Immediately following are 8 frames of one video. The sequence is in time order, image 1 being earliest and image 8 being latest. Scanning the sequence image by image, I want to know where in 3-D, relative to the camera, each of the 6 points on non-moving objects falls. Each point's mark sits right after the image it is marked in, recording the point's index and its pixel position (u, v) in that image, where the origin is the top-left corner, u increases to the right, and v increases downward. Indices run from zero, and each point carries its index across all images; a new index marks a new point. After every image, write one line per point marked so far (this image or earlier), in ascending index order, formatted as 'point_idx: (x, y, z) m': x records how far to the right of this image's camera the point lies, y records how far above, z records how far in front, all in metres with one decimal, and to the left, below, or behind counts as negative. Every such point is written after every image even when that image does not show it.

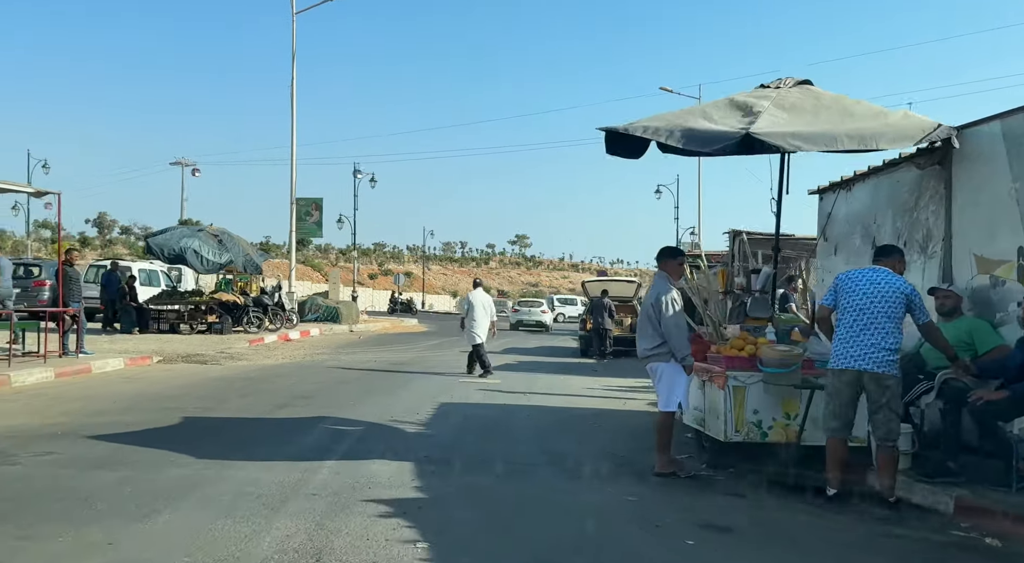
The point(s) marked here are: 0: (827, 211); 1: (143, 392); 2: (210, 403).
0: (+4.0, +0.9, +13.3) m
1: (-5.2, -1.6, +15.3) m
2: (-3.8, -1.5, +13.7) m
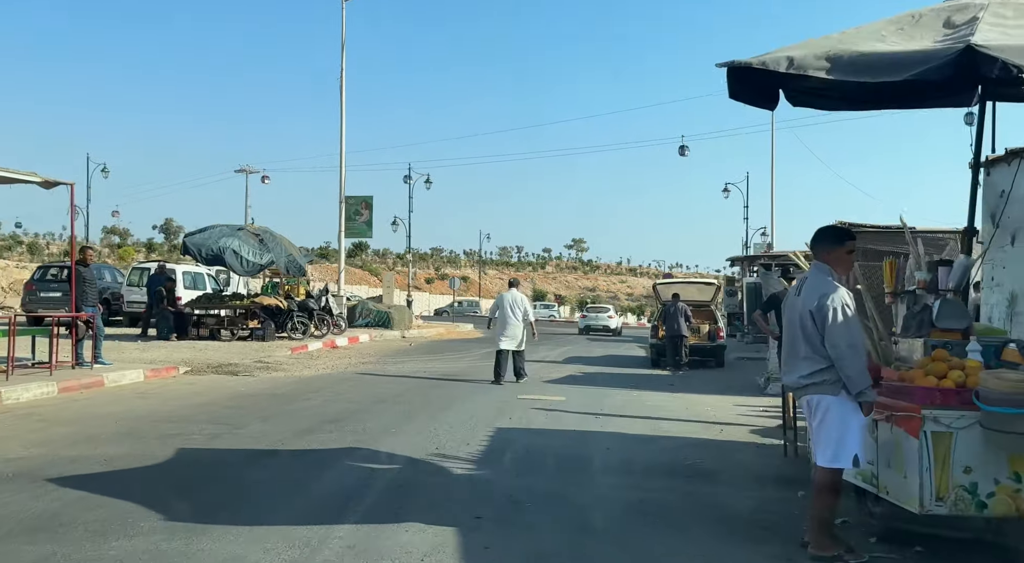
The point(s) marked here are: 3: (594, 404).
0: (+4.7, +0.9, +10.7) m
1: (-4.3, -1.6, +13.1) m
2: (-3.0, -1.5, +11.5) m
3: (+1.1, -1.8, +15.3) m
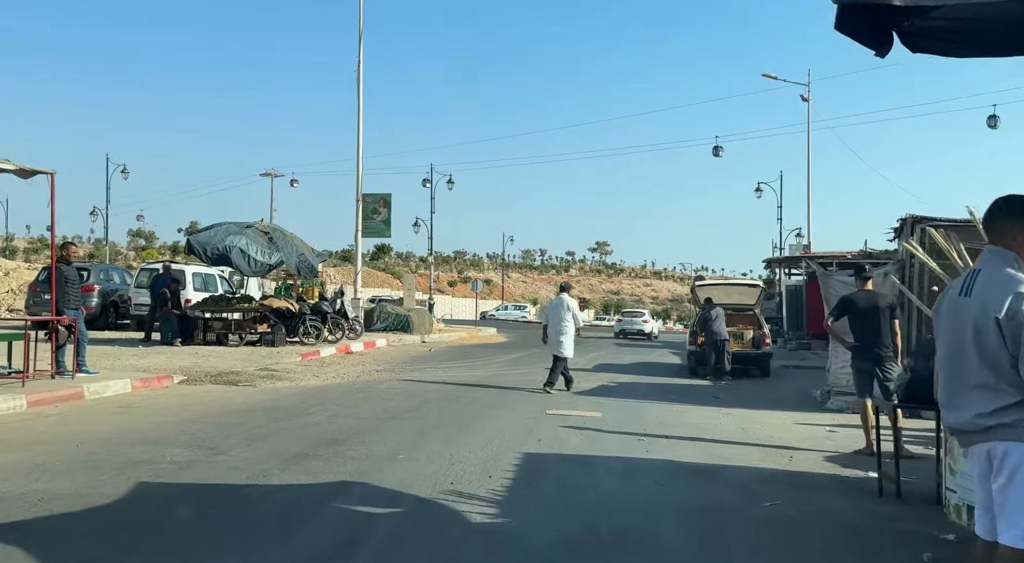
0: (+5.0, +0.9, +8.8) m
1: (-4.0, -1.6, +11.4) m
2: (-2.8, -1.5, +9.7) m
3: (+1.5, -1.8, +13.5) m
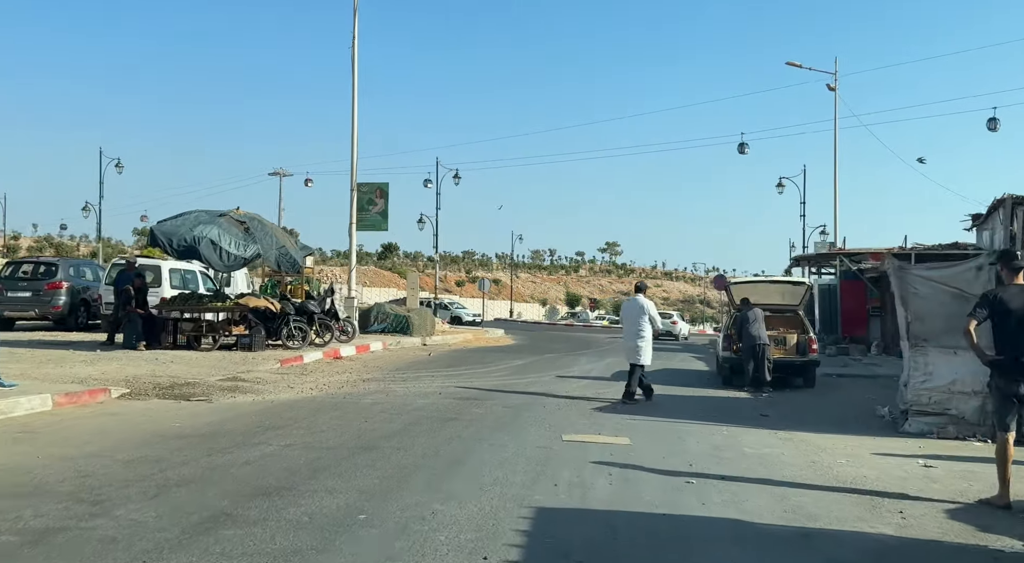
0: (+5.0, +1.0, +5.9) m
1: (-4.0, -1.5, +8.6) m
2: (-2.7, -1.4, +6.9) m
3: (+1.6, -1.7, +10.6) m
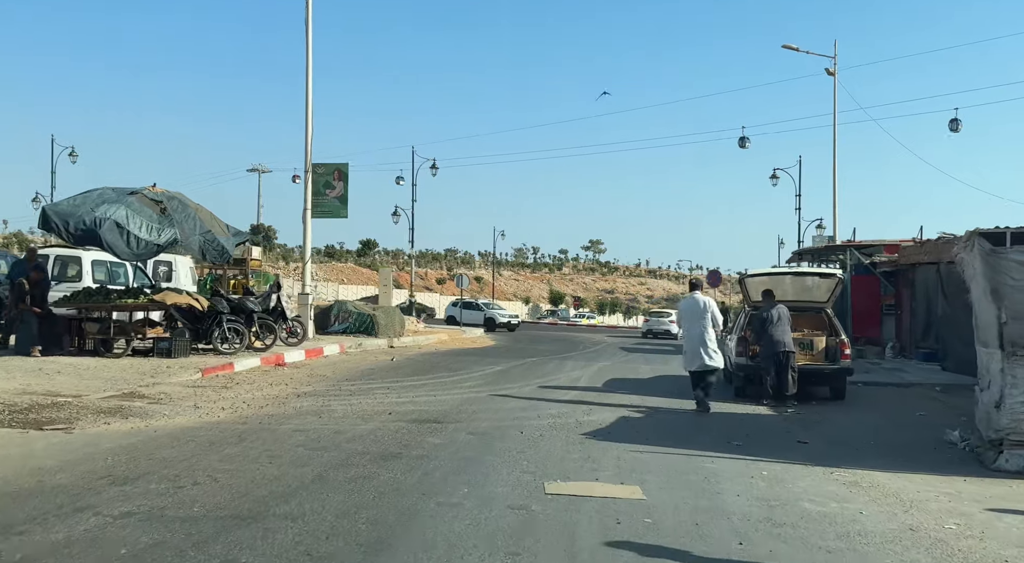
0: (+4.8, +1.1, +2.4) m
1: (-4.2, -1.4, +4.9) m
2: (-2.9, -1.3, +3.3) m
3: (+1.3, -1.6, +7.1) m
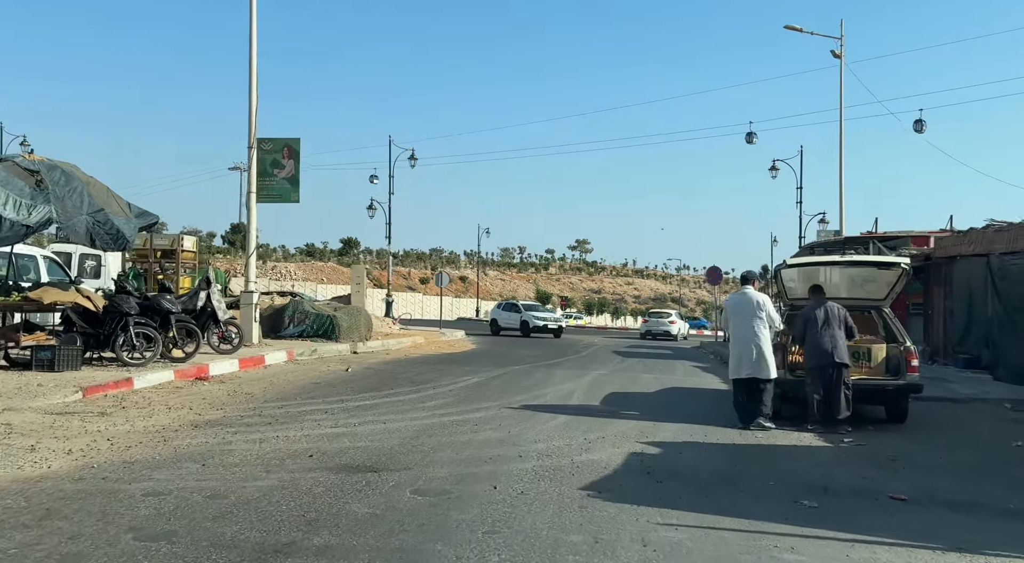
0: (+4.7, +1.2, -1.4) m
1: (-4.4, -1.3, +1.1) m
2: (-3.1, -1.2, -0.6) m
3: (+1.1, -1.5, +3.3) m
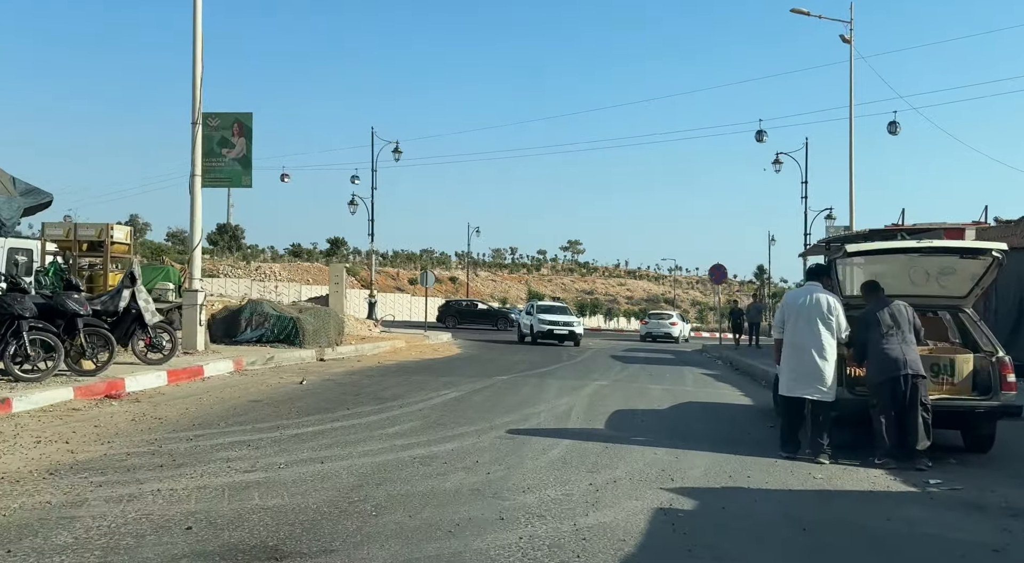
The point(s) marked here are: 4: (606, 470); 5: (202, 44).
0: (+4.6, +1.3, -4.4) m
1: (-4.5, -1.2, -2.0) m
2: (-3.1, -1.1, -3.6) m
3: (+1.0, -1.4, +0.2) m
4: (+0.8, -1.6, +9.3) m
5: (-5.7, +4.4, +19.7) m
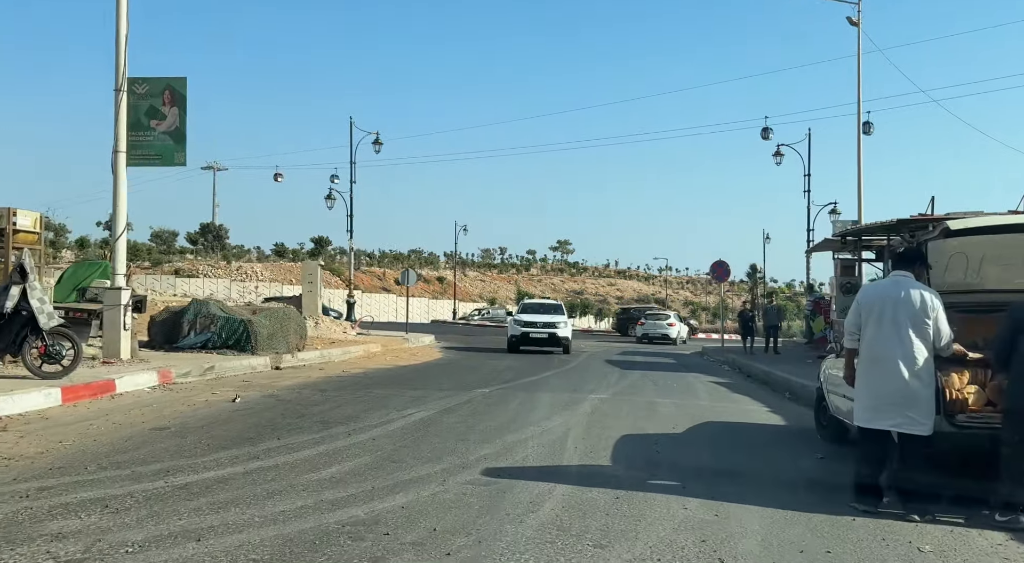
0: (+4.6, +1.4, -7.3) m
1: (-4.5, -1.1, -5.0) m
2: (-3.2, -1.1, -6.6) m
3: (+0.9, -1.3, -2.7) m
4: (+0.7, -1.6, +6.4) m
5: (-5.9, +4.5, +16.7) m
